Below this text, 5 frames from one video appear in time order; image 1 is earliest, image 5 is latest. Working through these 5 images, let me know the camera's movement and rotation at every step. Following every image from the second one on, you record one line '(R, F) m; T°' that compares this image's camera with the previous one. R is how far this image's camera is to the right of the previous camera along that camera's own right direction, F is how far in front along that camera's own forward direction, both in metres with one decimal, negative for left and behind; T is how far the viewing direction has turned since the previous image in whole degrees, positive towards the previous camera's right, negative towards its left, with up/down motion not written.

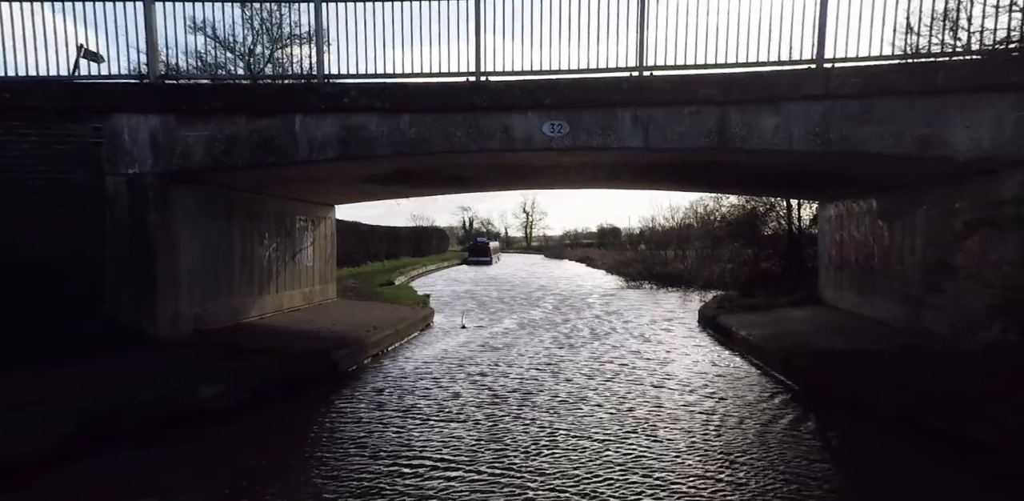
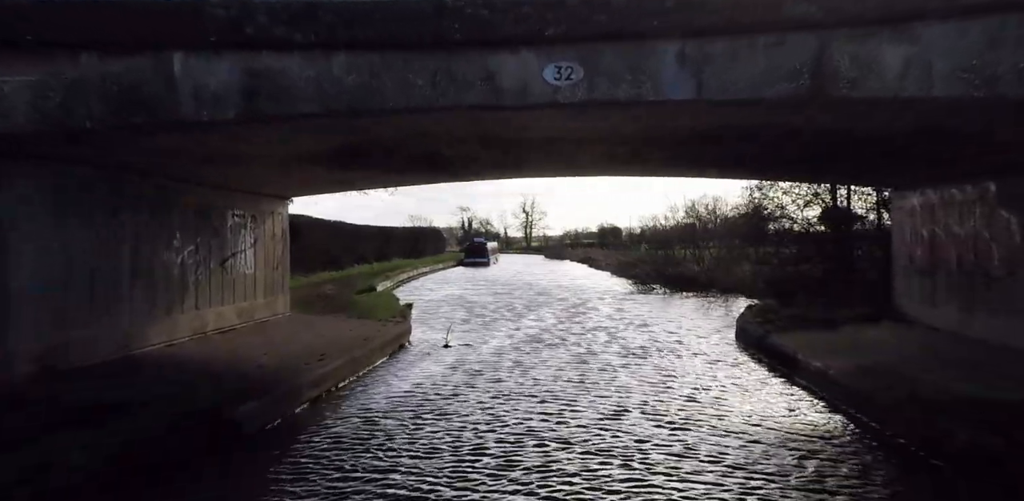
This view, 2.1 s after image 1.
(+0.1, +2.8) m; 0°
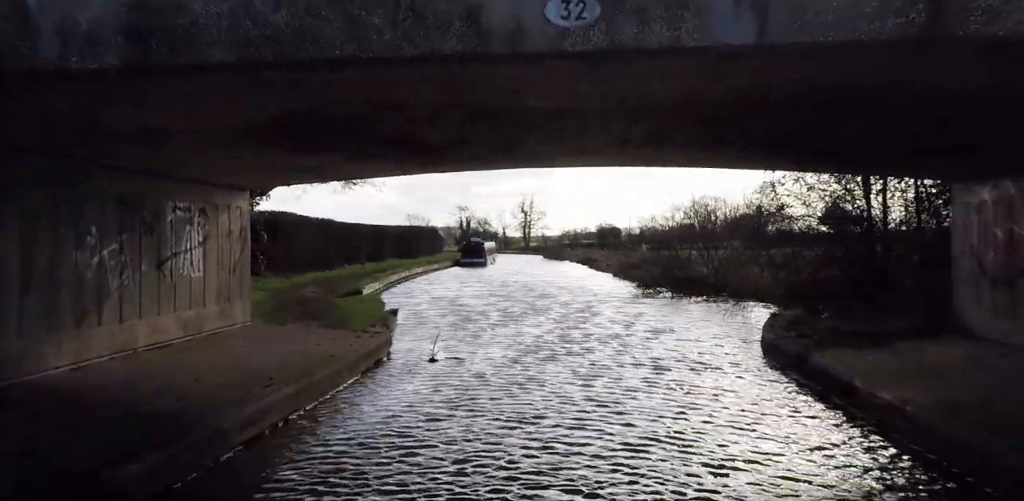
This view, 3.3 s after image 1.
(+0.1, +1.6) m; 0°
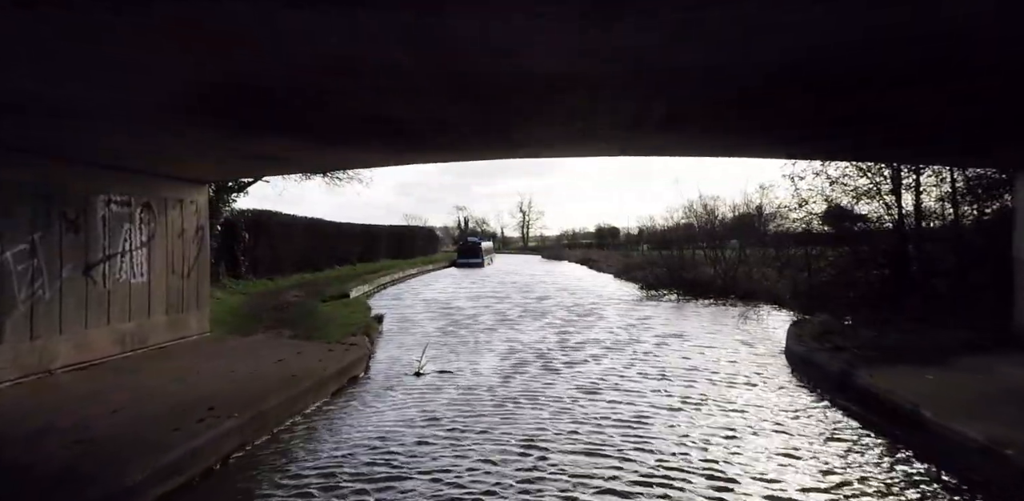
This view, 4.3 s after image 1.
(+0.1, +1.3) m; 0°
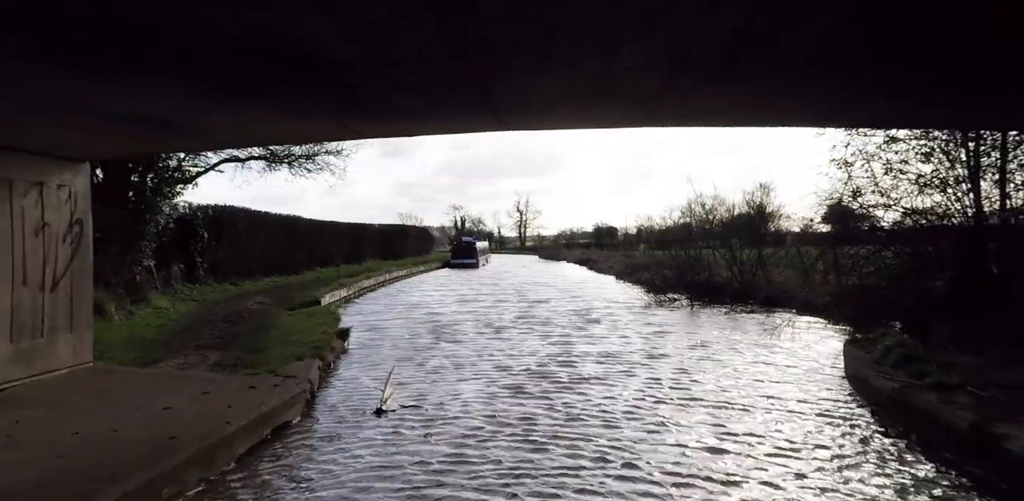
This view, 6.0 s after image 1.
(+0.1, +2.4) m; 0°
